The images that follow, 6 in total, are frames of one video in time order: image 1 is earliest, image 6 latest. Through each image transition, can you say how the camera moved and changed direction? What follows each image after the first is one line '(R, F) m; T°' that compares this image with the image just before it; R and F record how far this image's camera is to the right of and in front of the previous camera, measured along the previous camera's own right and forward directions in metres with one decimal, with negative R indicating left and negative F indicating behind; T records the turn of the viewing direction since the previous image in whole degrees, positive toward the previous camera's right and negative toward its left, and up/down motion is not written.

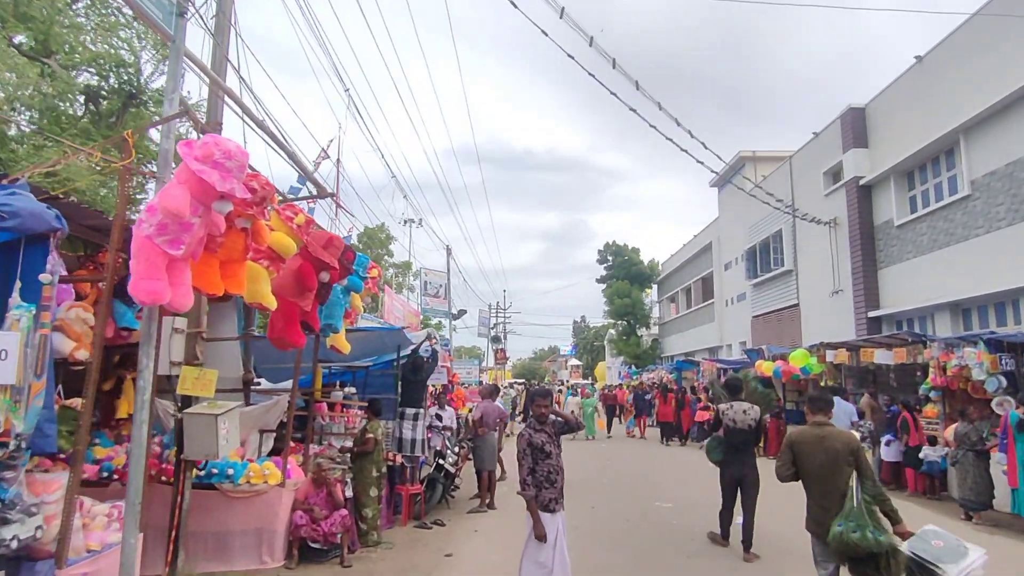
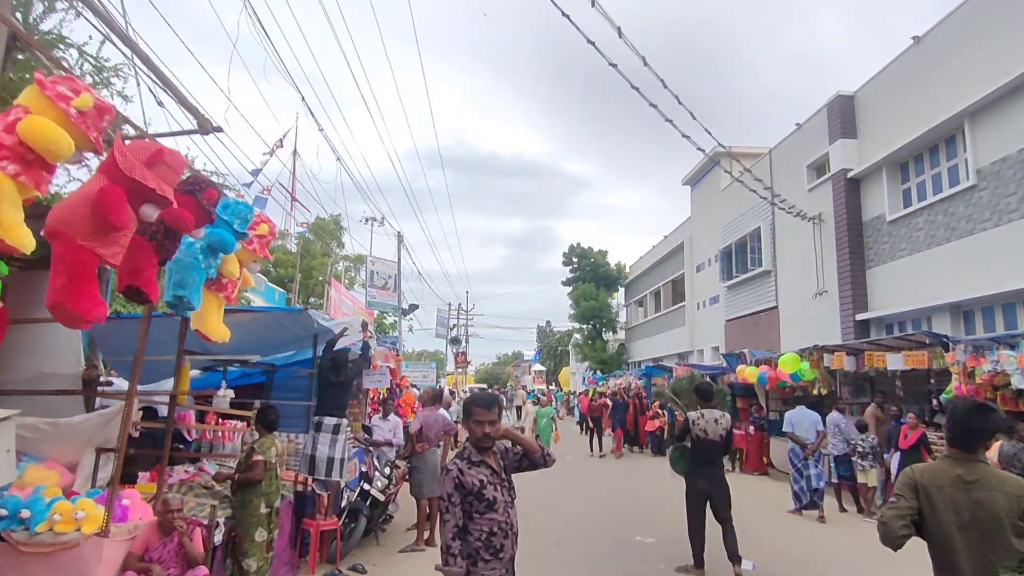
(+0.2, +1.9) m; +3°
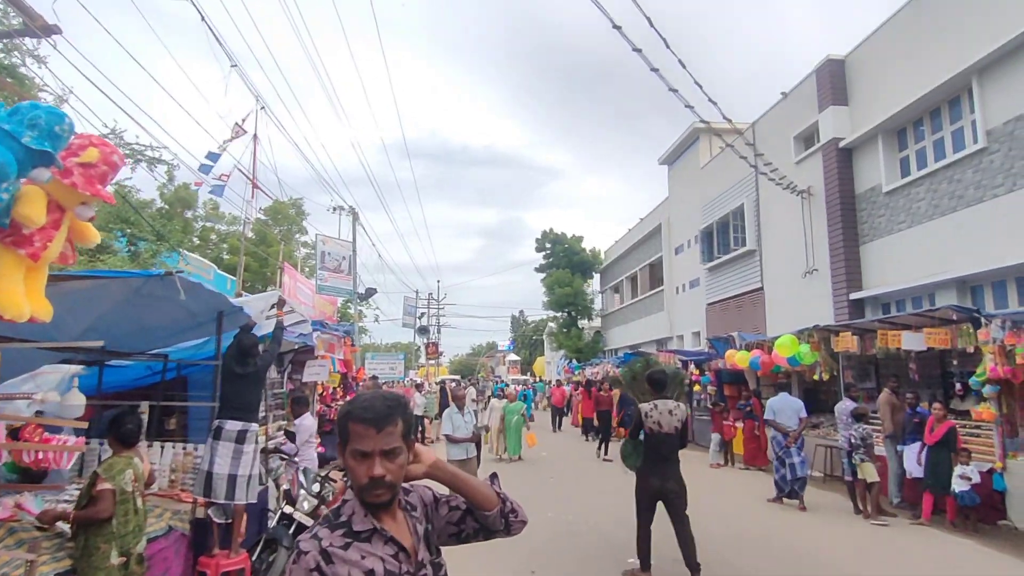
(+0.1, +1.5) m; +2°
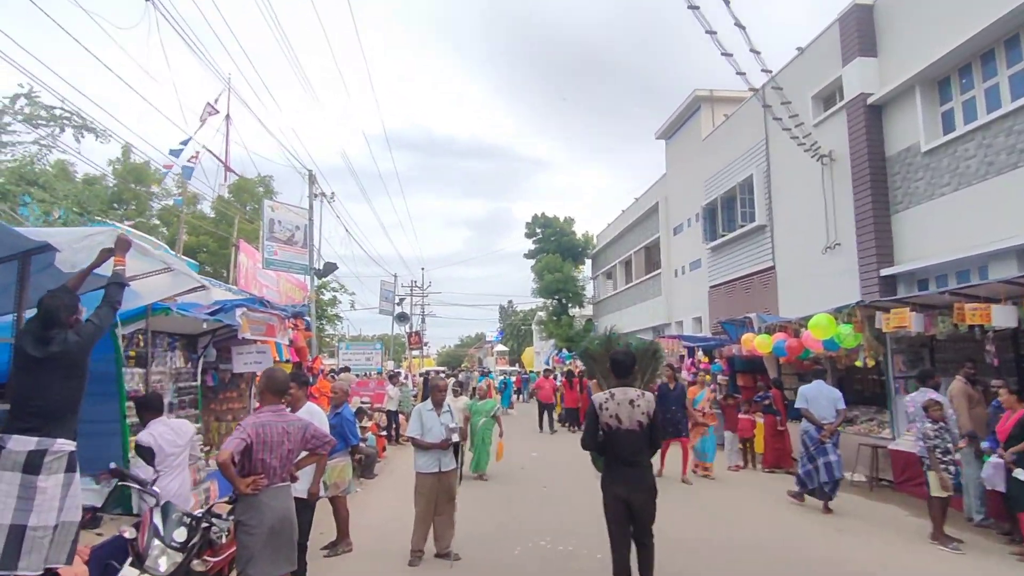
(+0.1, +2.0) m; +1°
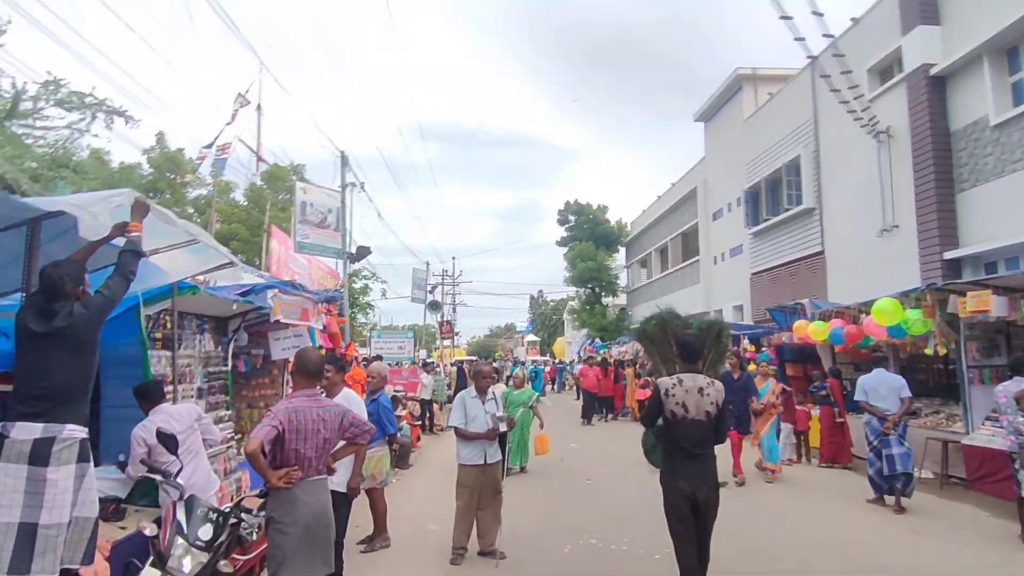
(-0.2, +0.5) m; -3°
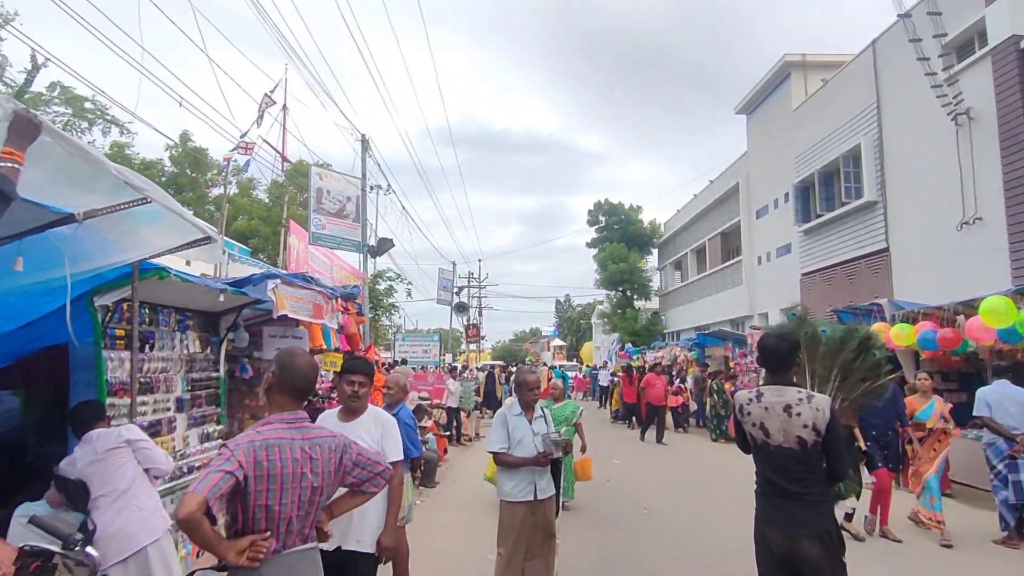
(-0.2, +1.2) m; -2°
